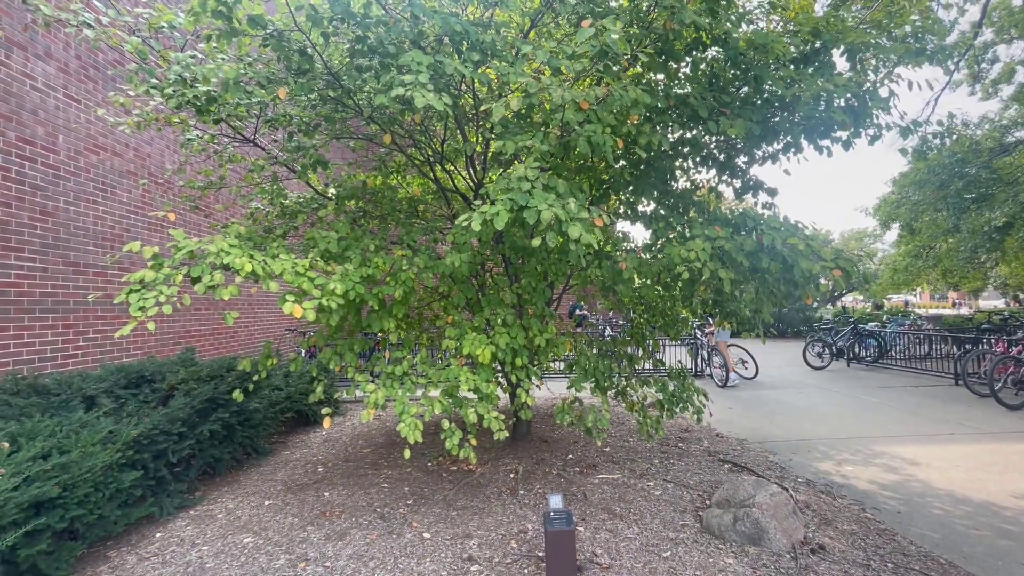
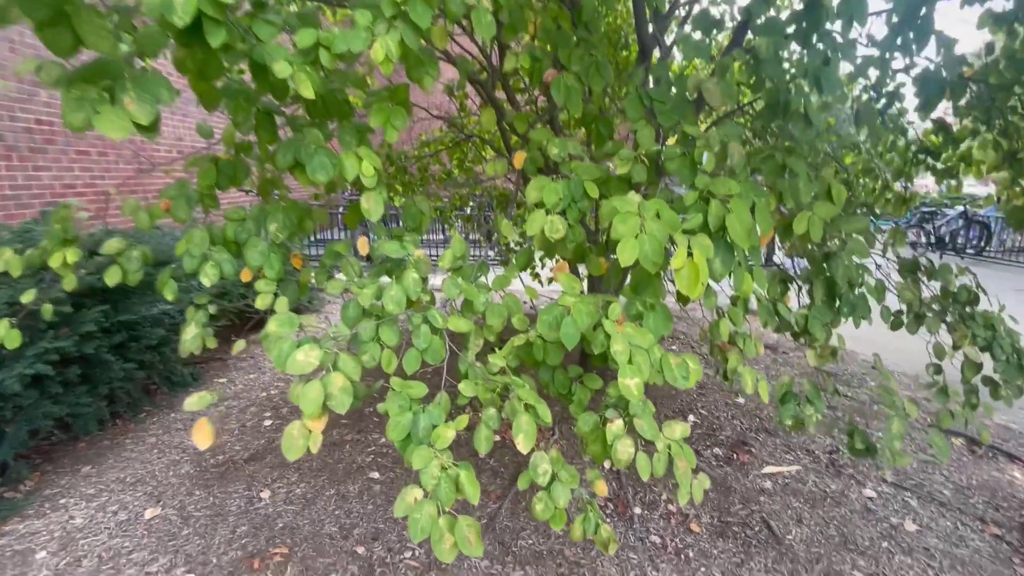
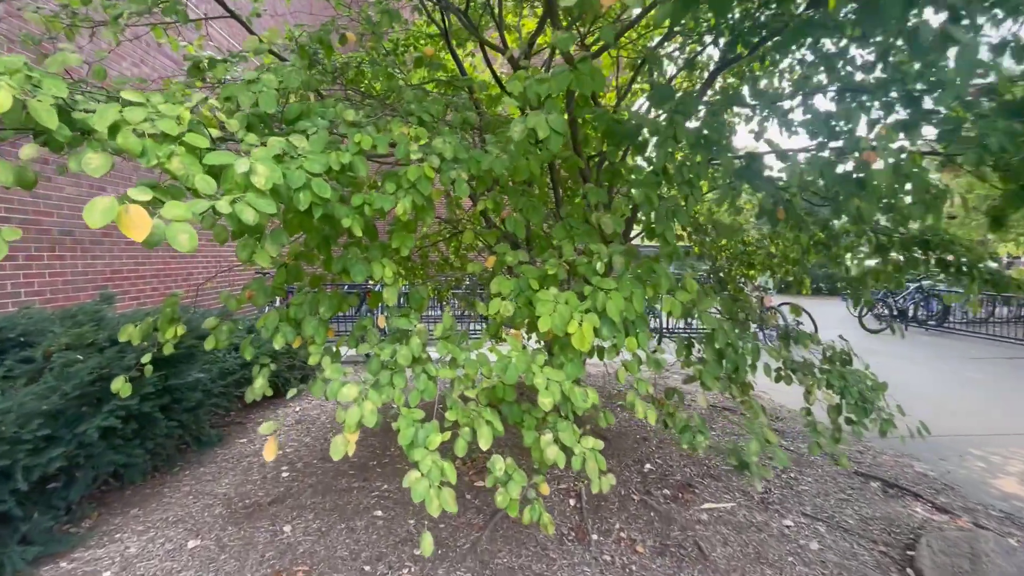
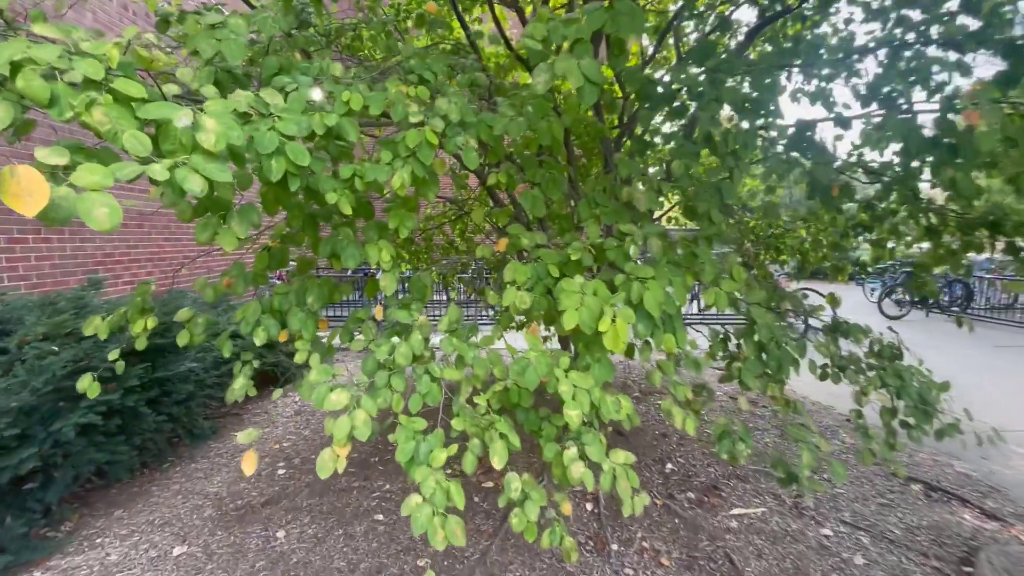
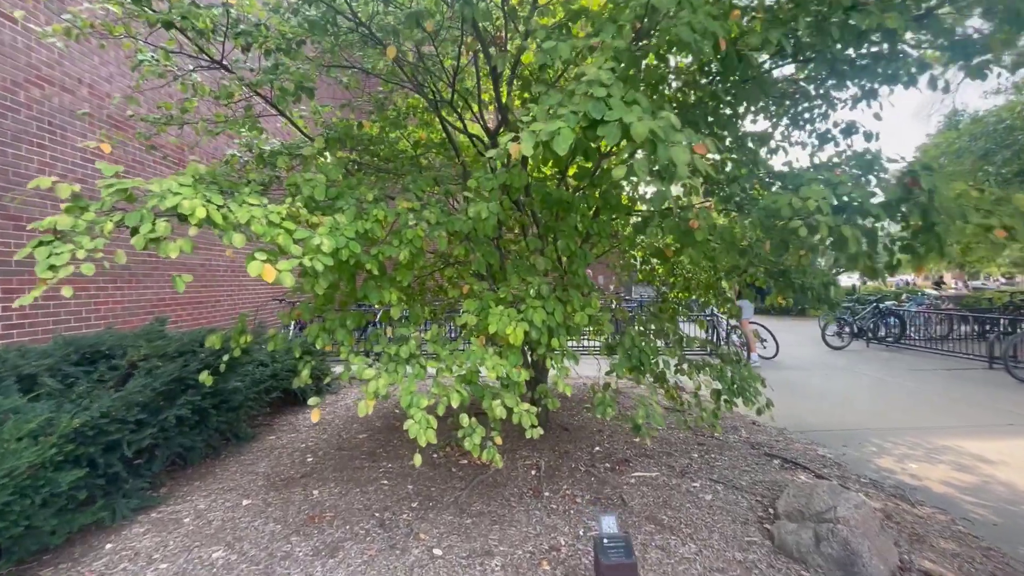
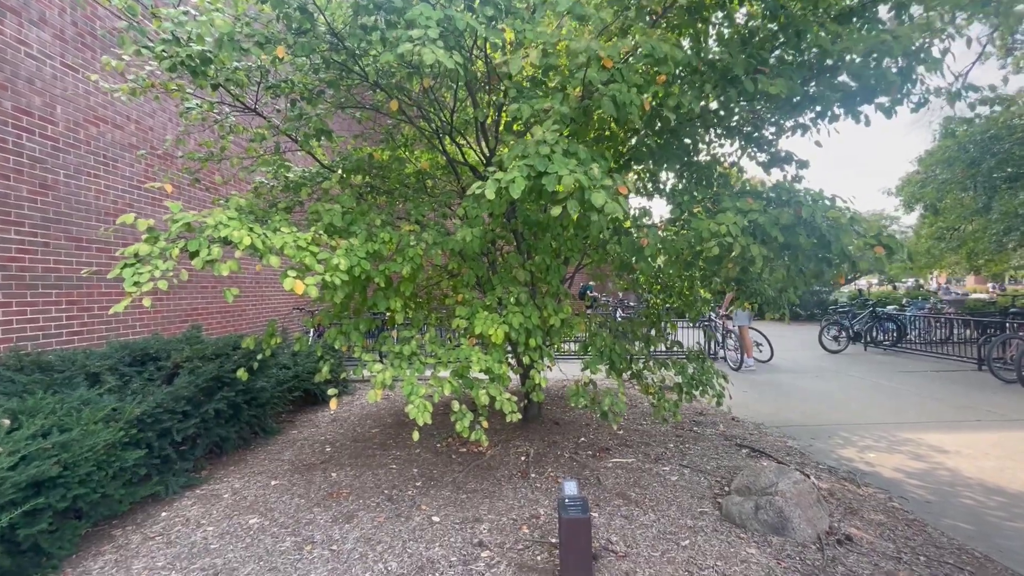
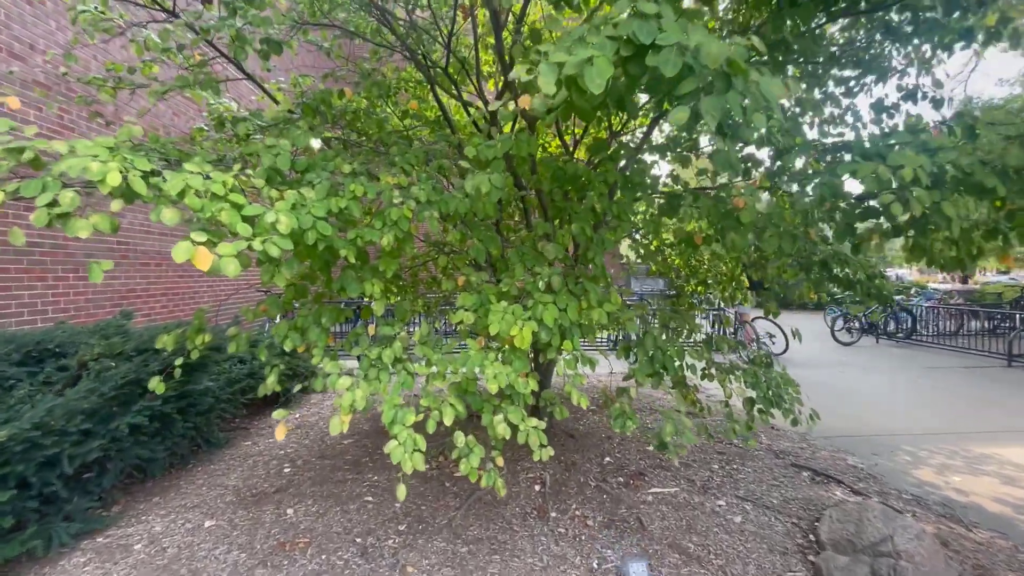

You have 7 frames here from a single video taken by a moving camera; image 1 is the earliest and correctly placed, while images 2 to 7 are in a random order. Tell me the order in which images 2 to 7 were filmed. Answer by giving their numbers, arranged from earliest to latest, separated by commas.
6, 5, 7, 3, 4, 2
